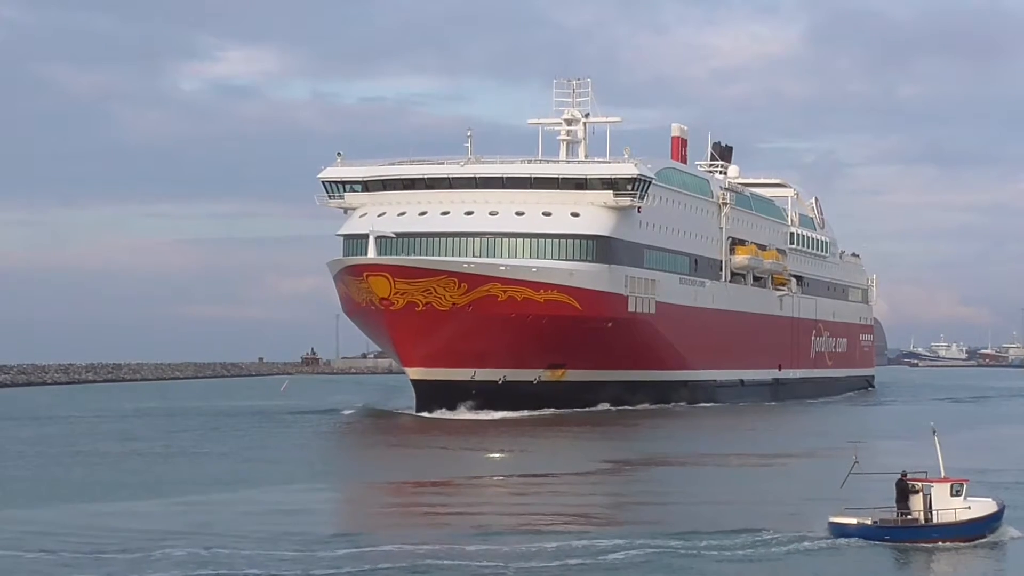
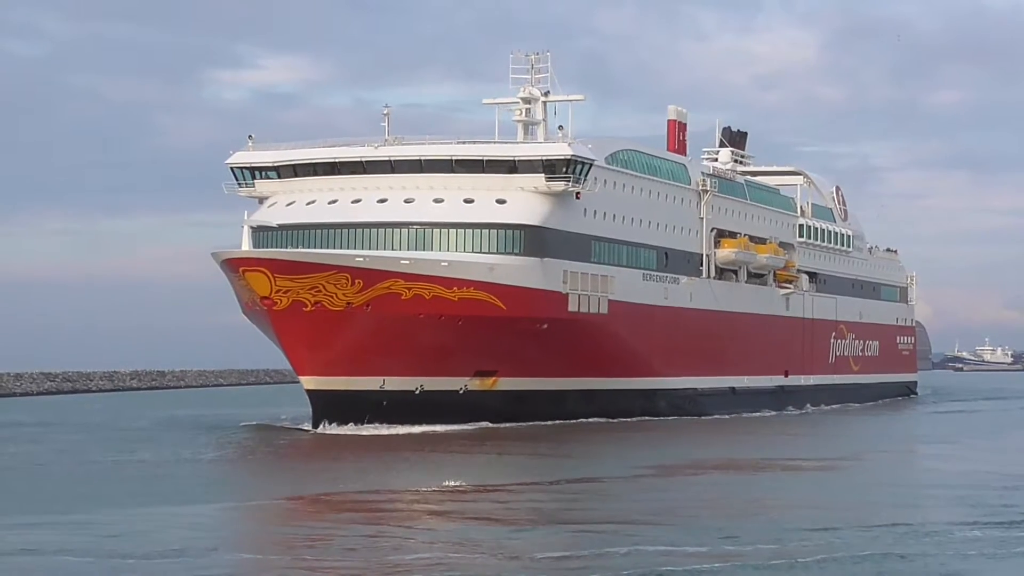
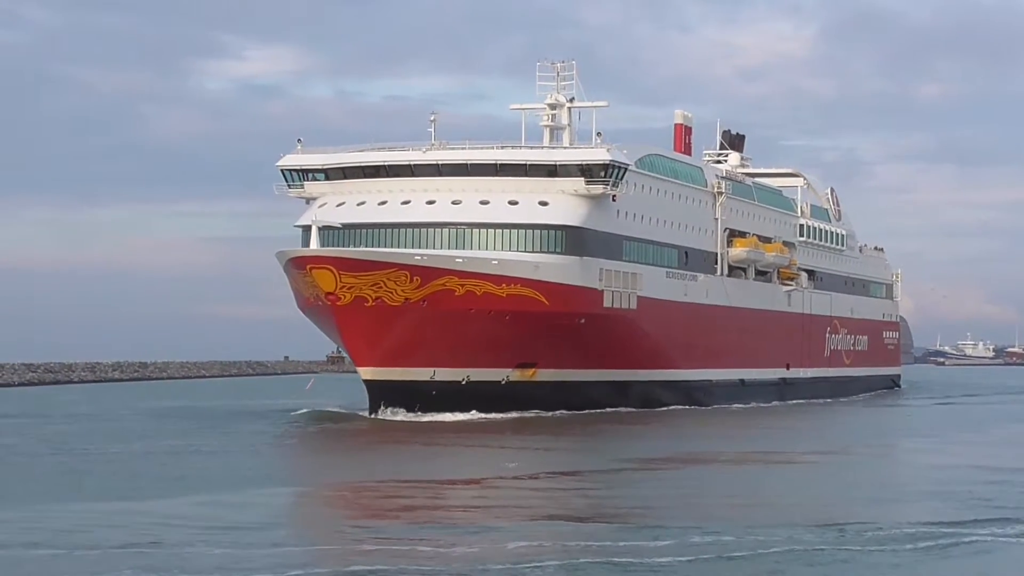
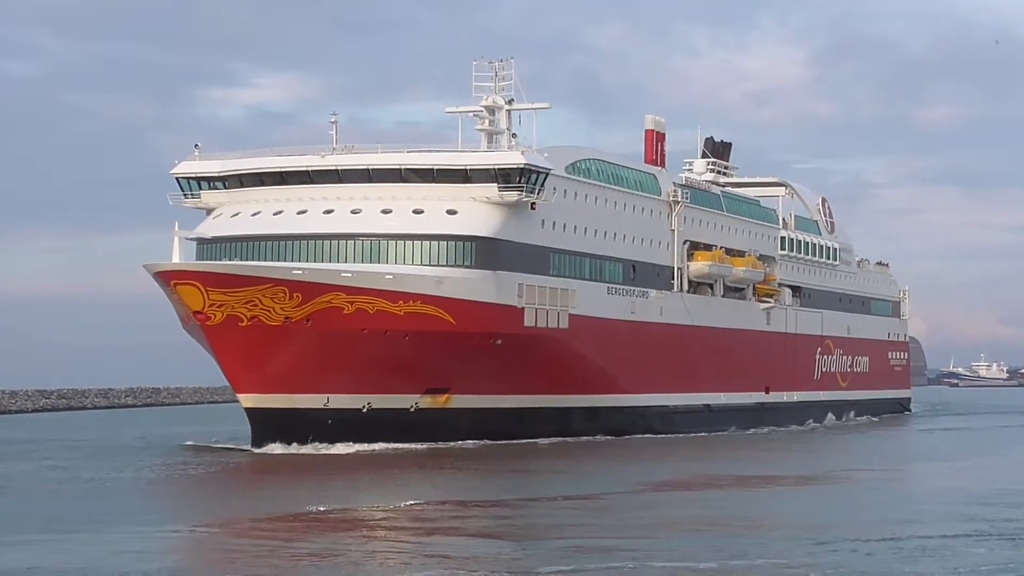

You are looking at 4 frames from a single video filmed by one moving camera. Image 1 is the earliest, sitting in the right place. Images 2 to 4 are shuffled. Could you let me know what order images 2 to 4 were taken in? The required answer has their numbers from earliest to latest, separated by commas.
3, 2, 4
